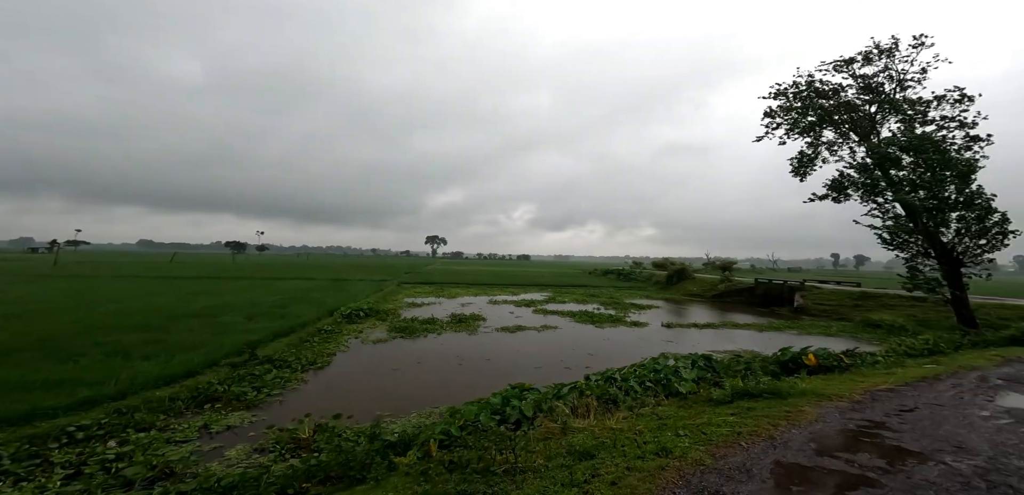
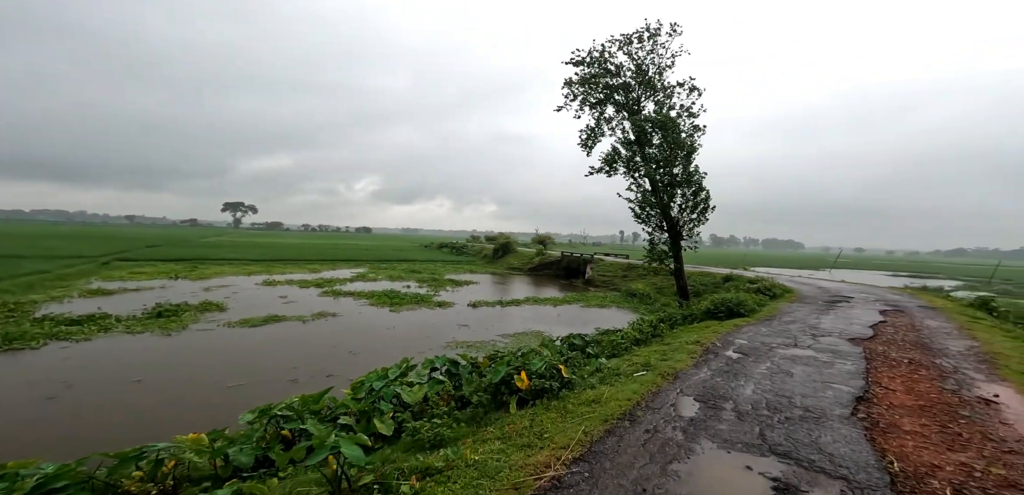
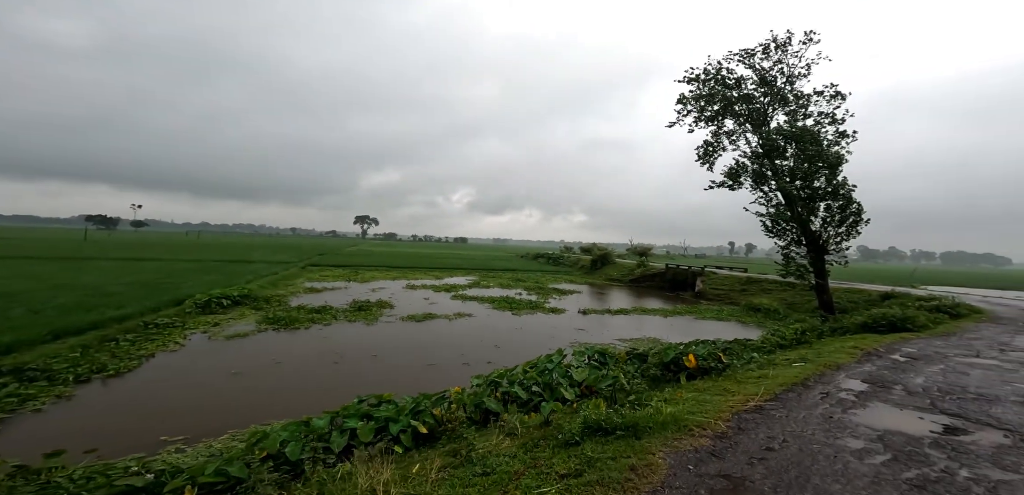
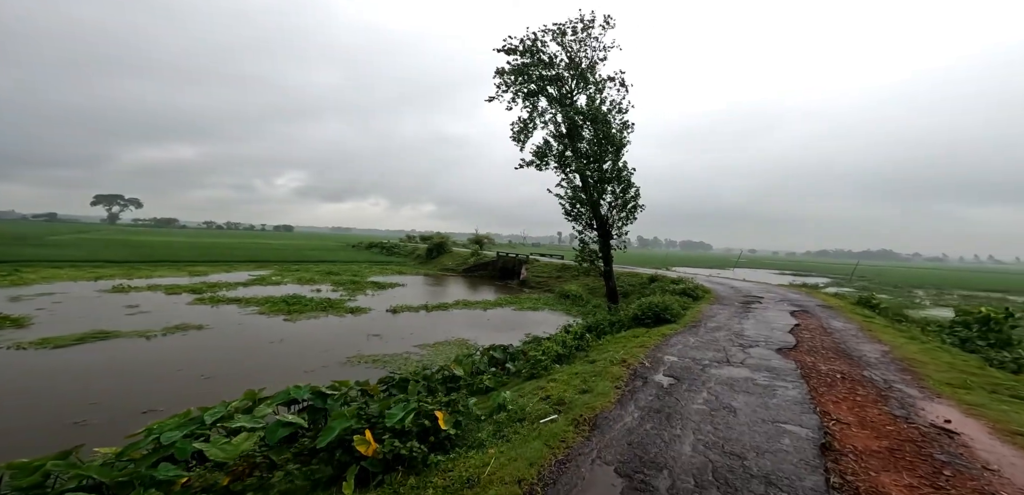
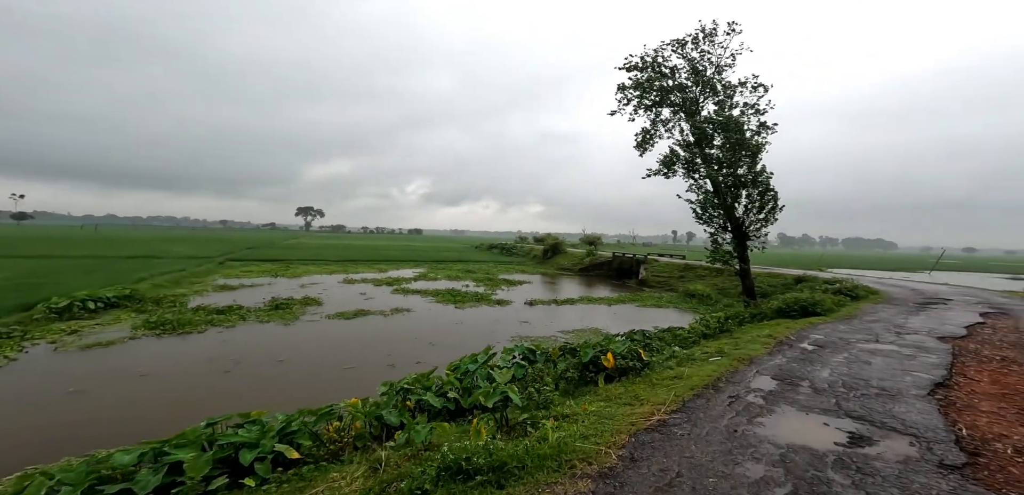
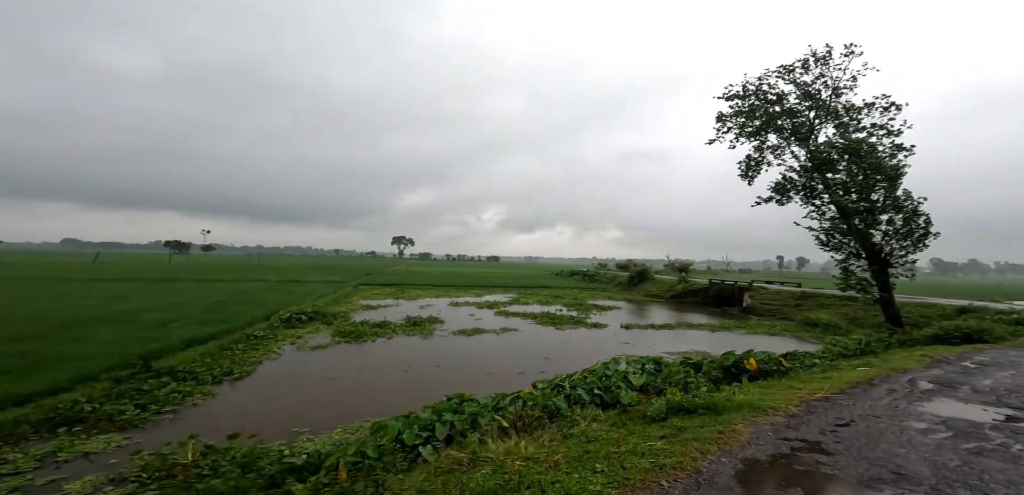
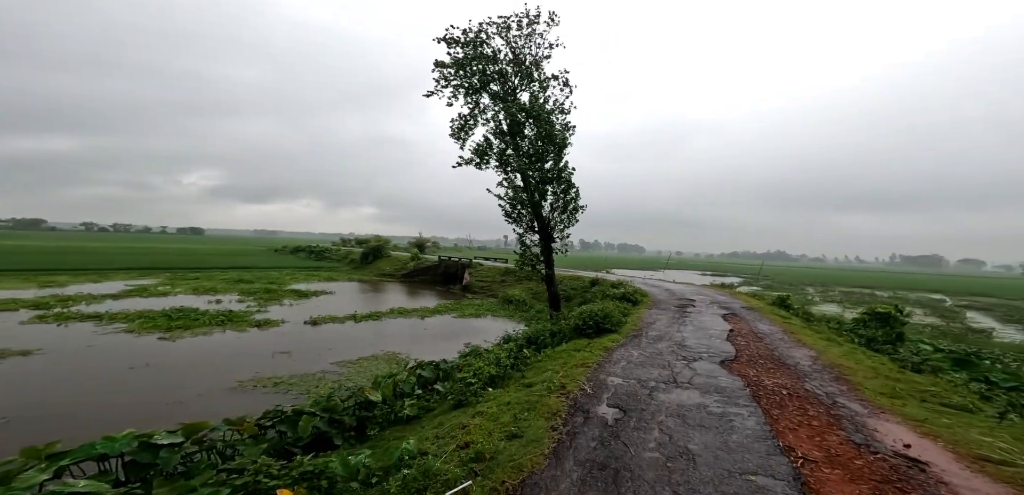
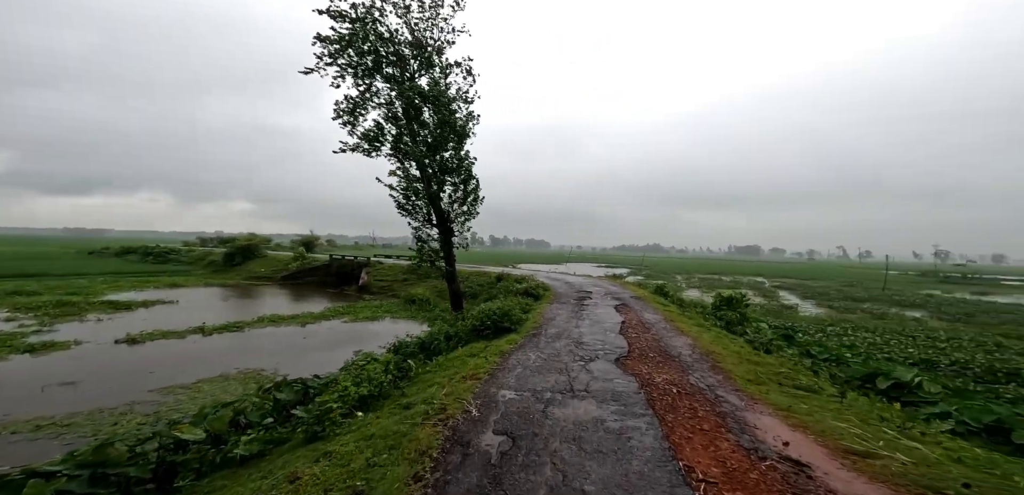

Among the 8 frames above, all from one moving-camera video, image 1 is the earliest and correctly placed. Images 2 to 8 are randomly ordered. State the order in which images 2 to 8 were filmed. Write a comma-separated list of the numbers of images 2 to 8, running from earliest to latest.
6, 3, 5, 2, 4, 7, 8
